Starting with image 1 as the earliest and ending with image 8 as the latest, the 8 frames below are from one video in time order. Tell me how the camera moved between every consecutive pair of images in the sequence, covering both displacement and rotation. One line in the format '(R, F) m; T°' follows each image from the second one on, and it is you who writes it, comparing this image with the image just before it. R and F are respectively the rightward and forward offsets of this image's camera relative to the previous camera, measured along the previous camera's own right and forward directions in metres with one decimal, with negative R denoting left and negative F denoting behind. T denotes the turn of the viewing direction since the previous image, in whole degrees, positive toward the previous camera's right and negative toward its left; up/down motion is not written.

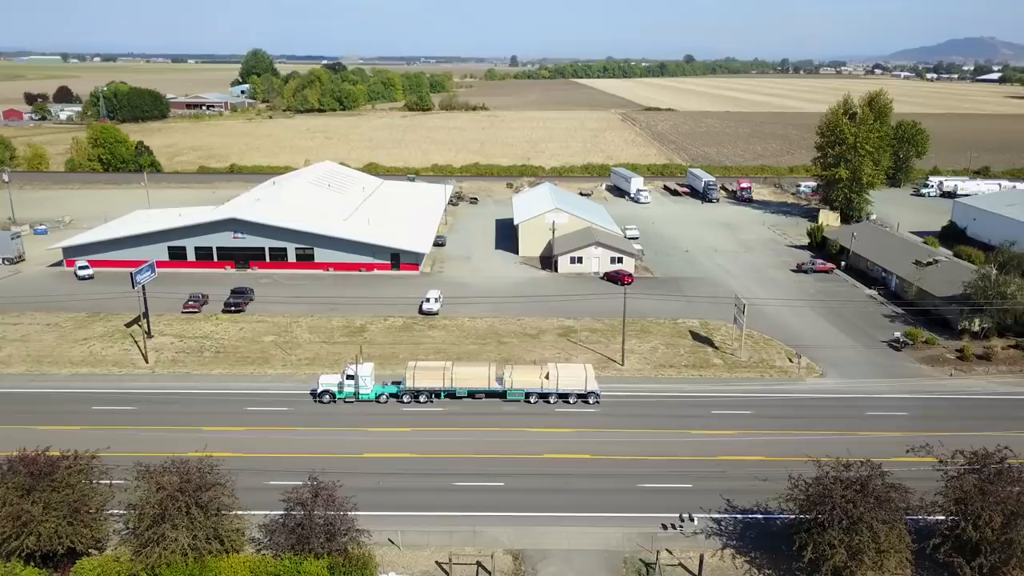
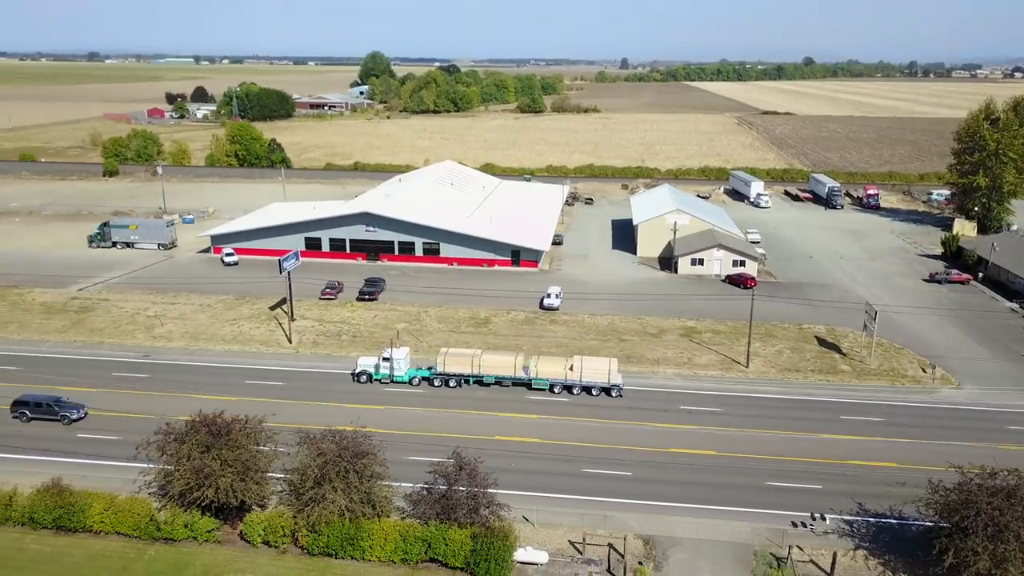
(-1.2, -1.2) m; -7°
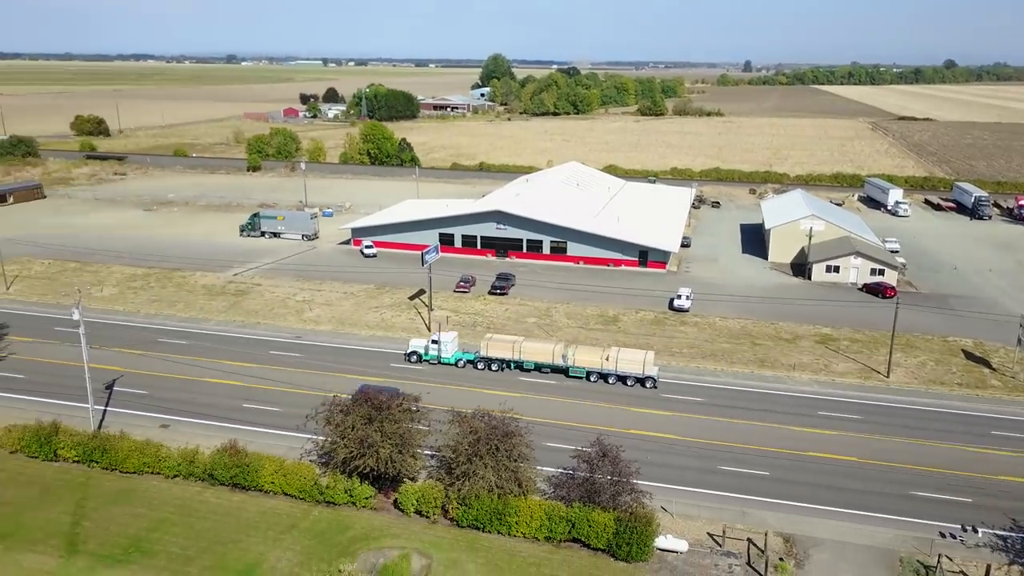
(-1.3, -1.2) m; -8°
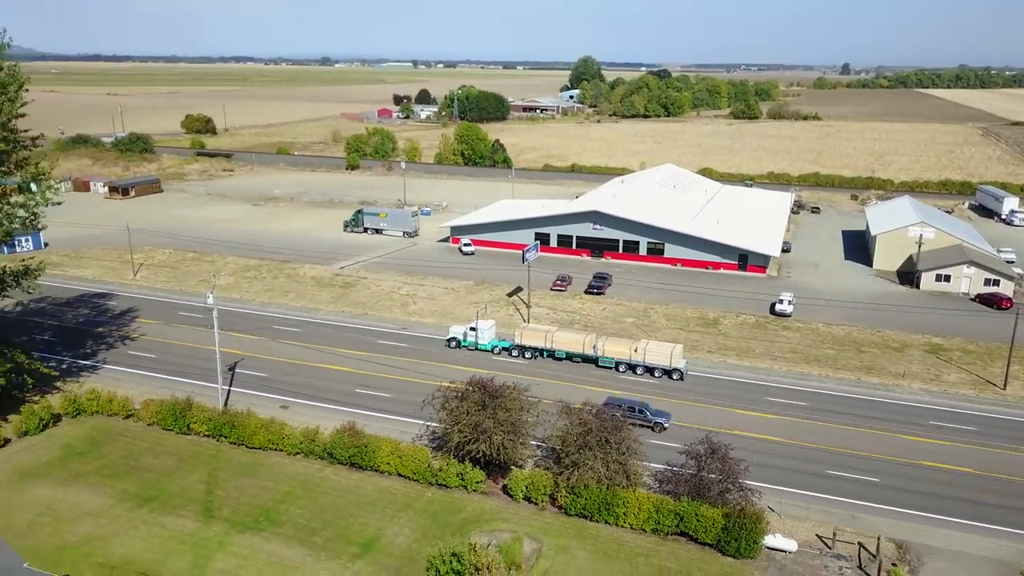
(-1.1, -0.9) m; -6°
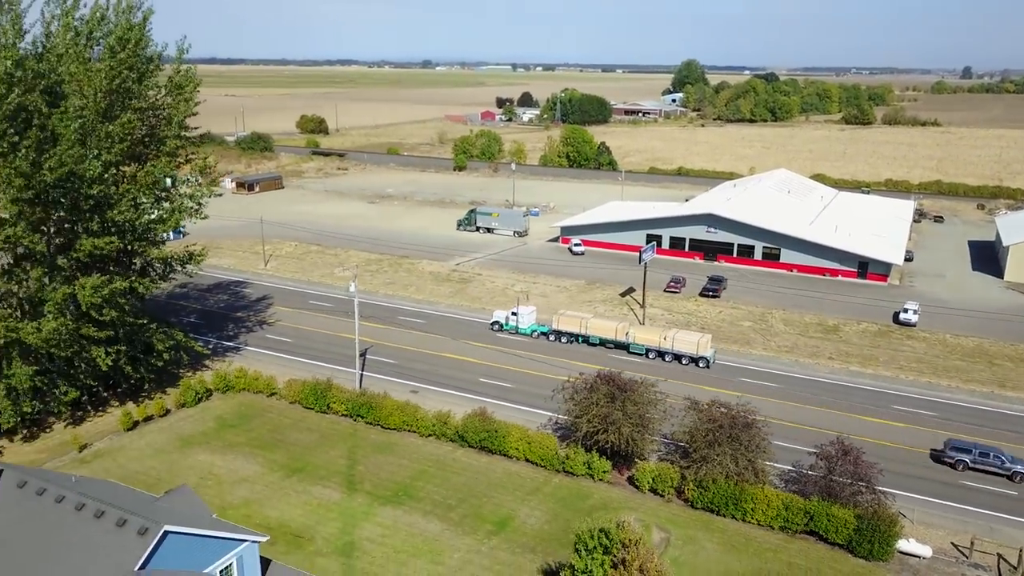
(-1.5, -1.2) m; -7°
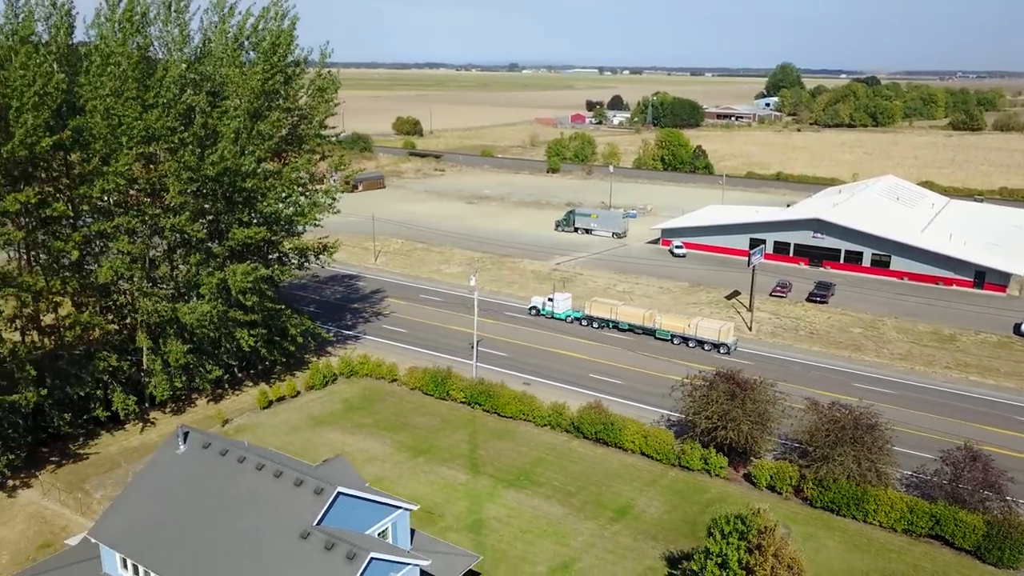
(-1.6, -1.3) m; -6°
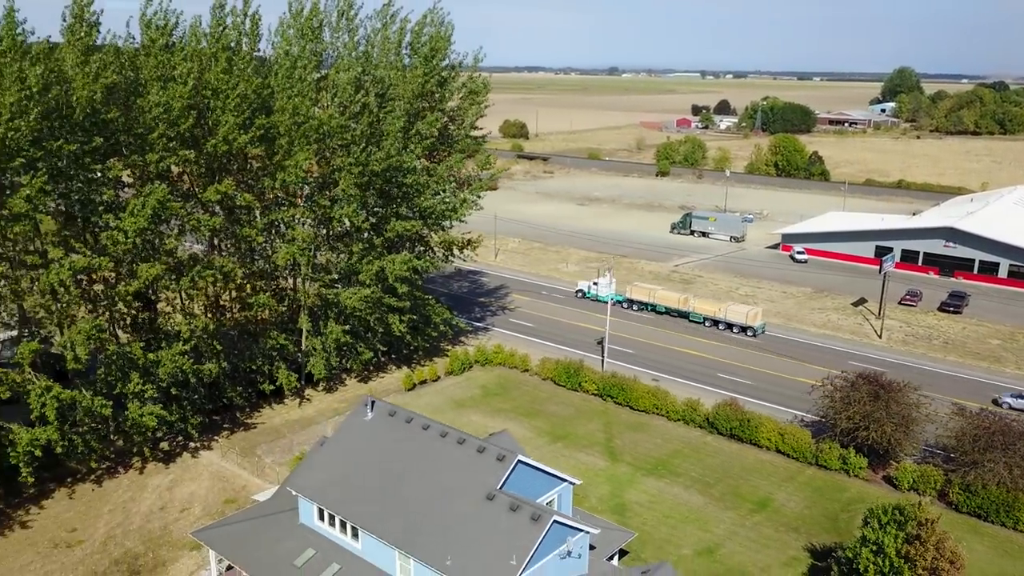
(-2.1, -1.7) m; -7°
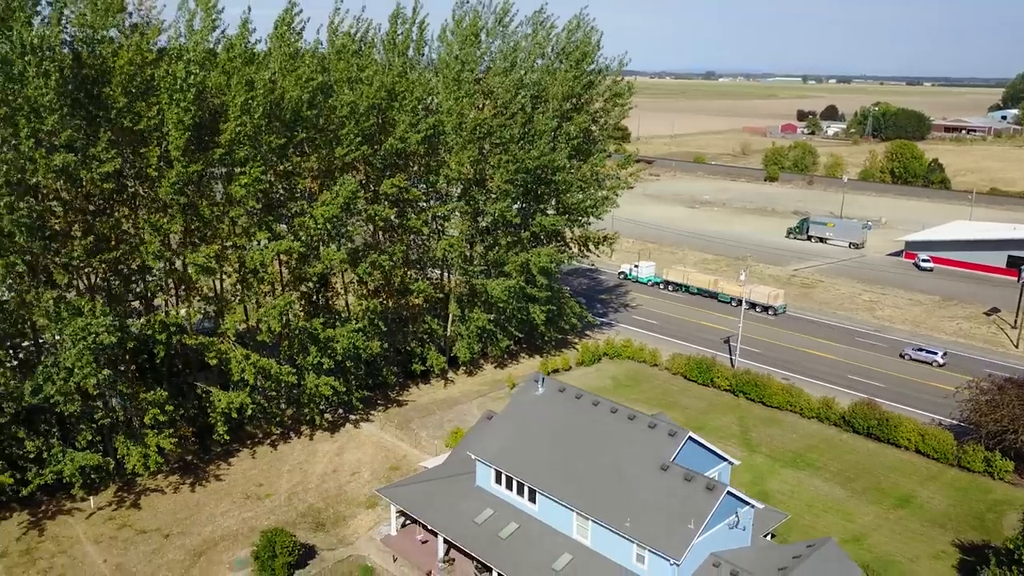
(-2.5, -2.0) m; -6°
